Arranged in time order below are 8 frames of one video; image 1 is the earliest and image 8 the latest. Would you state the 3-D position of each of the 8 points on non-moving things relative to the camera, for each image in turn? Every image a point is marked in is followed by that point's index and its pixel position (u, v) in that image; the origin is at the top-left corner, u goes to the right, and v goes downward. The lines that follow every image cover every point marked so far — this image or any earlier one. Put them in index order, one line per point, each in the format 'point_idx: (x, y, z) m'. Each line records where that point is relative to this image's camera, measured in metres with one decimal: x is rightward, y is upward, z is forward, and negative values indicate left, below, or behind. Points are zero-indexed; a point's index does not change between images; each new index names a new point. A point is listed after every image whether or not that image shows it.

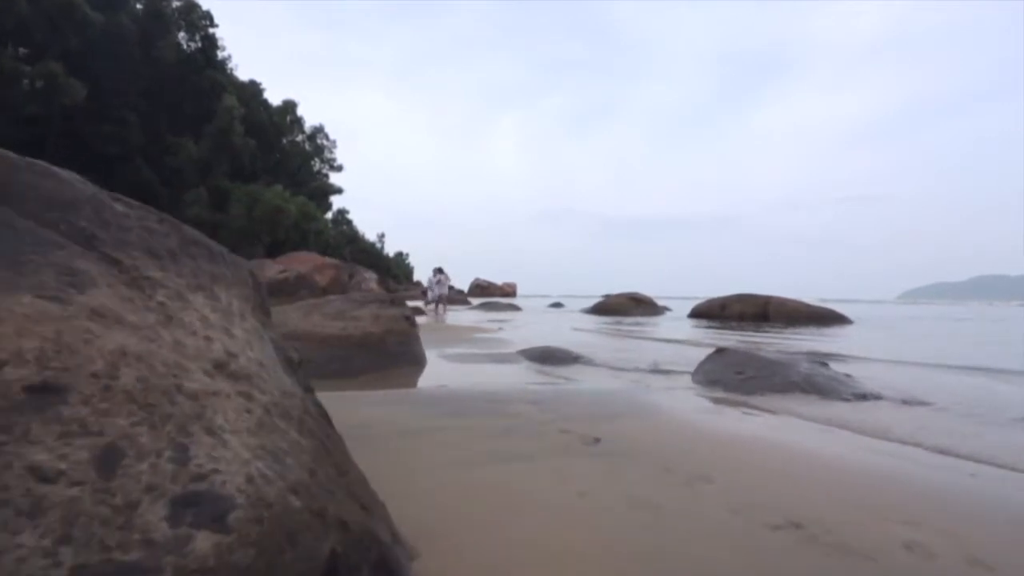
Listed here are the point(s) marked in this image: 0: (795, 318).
0: (+7.4, -0.8, +18.3) m
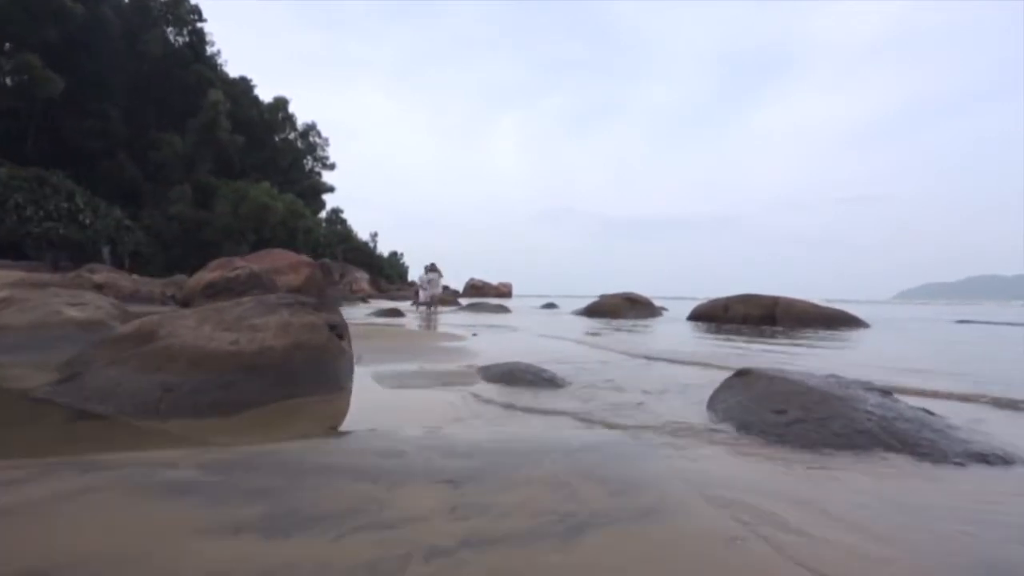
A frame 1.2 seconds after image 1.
0: (+7.1, -0.8, +16.8) m
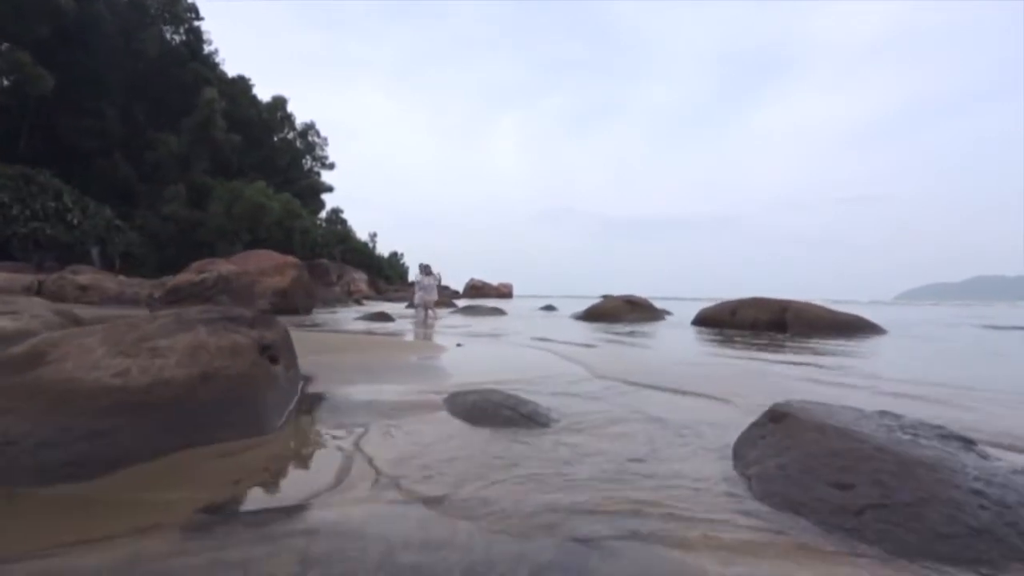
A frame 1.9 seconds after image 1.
0: (+6.9, -0.9, +15.9) m
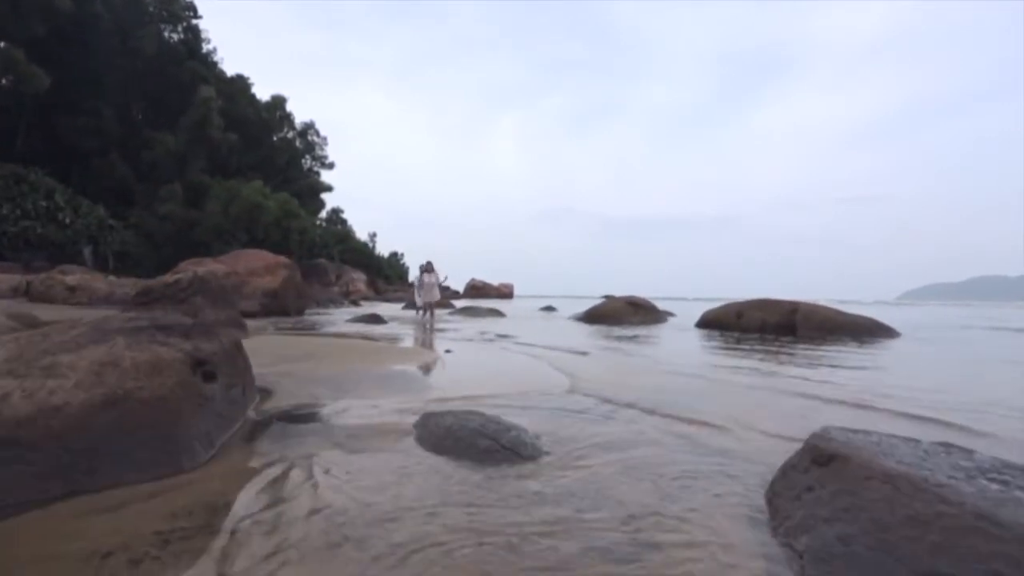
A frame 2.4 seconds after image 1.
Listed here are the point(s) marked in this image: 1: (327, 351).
0: (+6.9, -0.9, +15.2) m
1: (-2.5, -0.9, +9.5) m
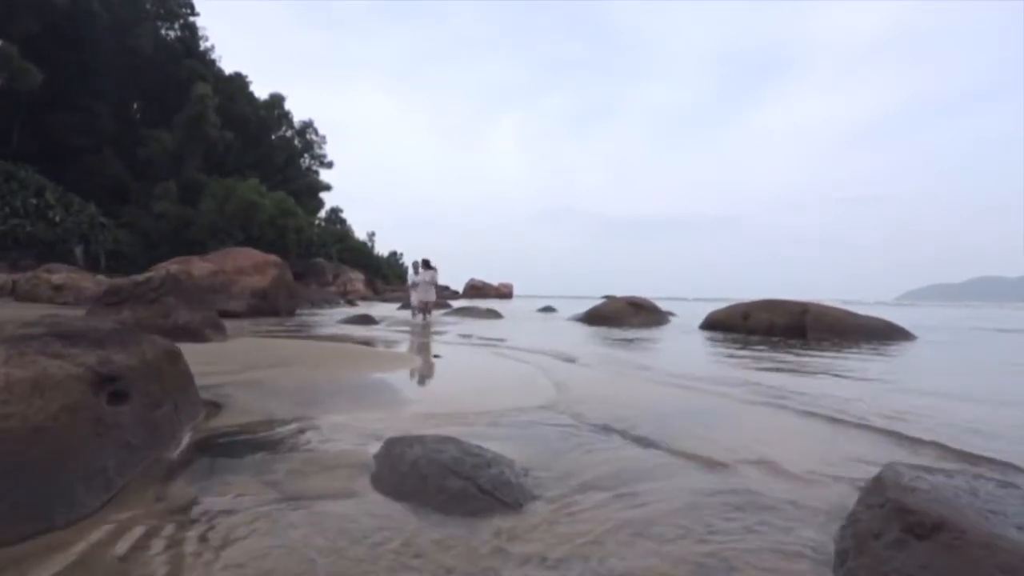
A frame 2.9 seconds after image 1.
0: (+6.8, -0.9, +14.5) m
1: (-2.6, -0.8, +8.8) m
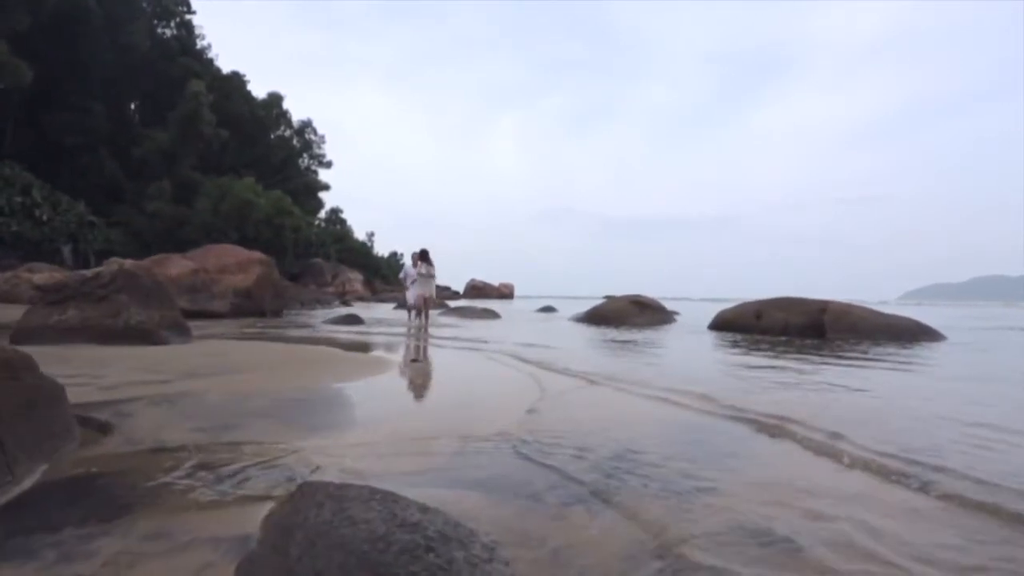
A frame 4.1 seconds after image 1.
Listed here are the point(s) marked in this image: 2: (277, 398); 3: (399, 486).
0: (+6.7, -0.8, +13.5) m
1: (-2.7, -0.8, +7.8) m
2: (-1.5, -0.7, +4.3) m
3: (-0.4, -0.7, +2.6) m
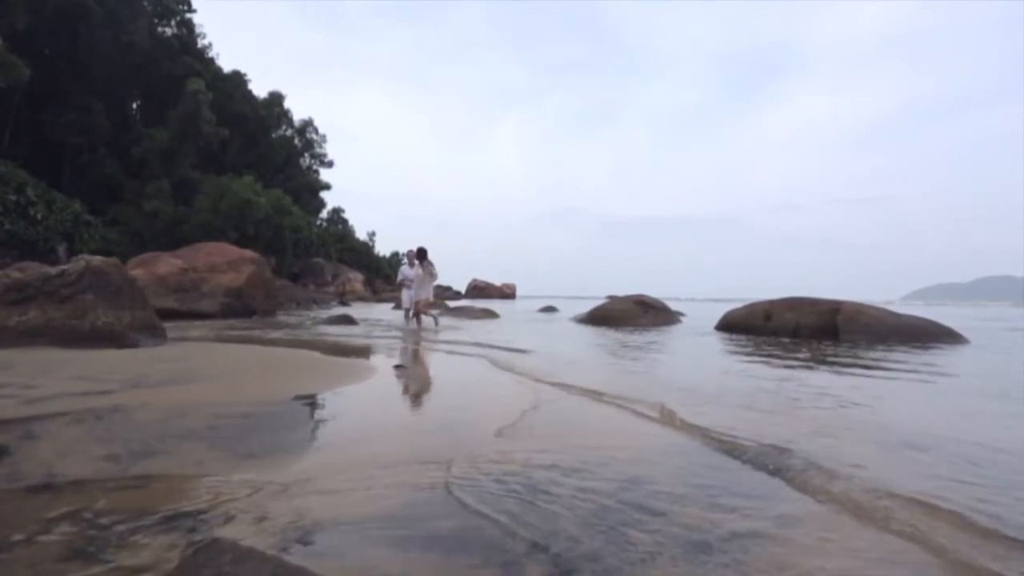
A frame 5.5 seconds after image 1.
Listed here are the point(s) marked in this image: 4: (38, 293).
0: (+6.7, -0.8, +12.9) m
1: (-2.7, -0.8, +7.2) m
2: (-1.5, -0.7, +3.7) m
3: (-0.5, -0.7, +2.0) m
4: (-5.3, -0.1, +7.9) m
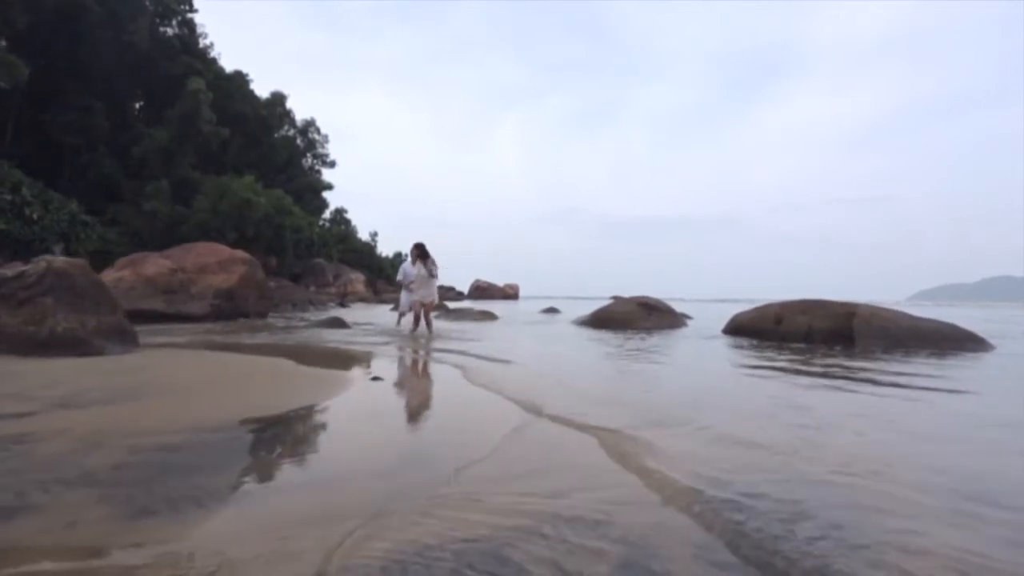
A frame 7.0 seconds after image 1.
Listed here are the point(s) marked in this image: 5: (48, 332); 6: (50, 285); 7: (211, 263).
0: (+6.6, -0.8, +12.2) m
1: (-2.8, -0.8, +6.6) m
2: (-1.6, -0.7, +3.1) m
3: (-0.6, -0.8, +1.4) m
4: (-5.3, -0.1, +7.3) m
5: (-4.7, -0.4, +7.0) m
6: (-4.9, 0.0, +7.5) m
7: (-7.5, +0.6, +17.4) m
